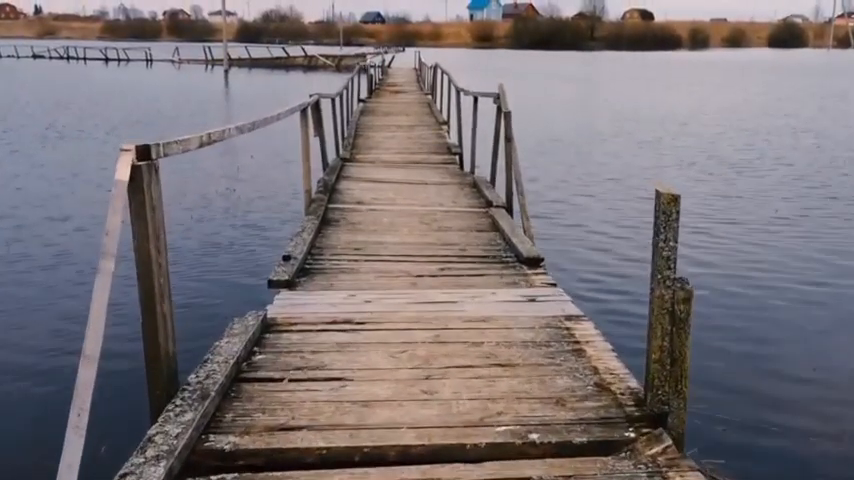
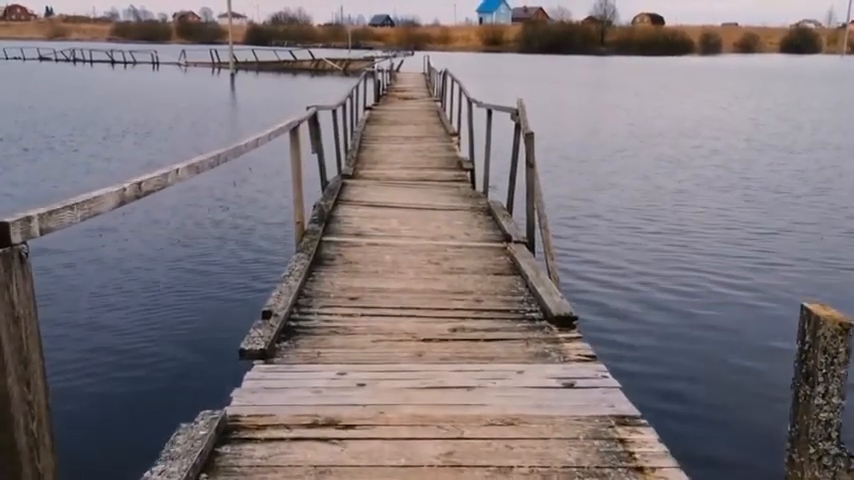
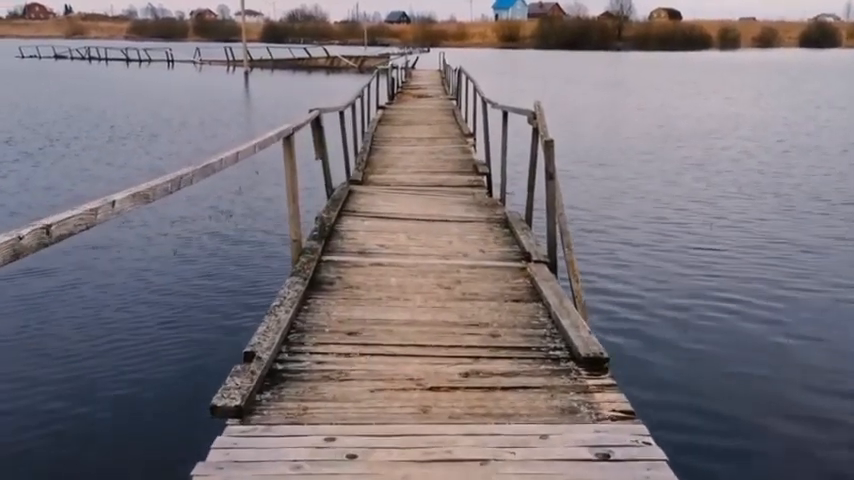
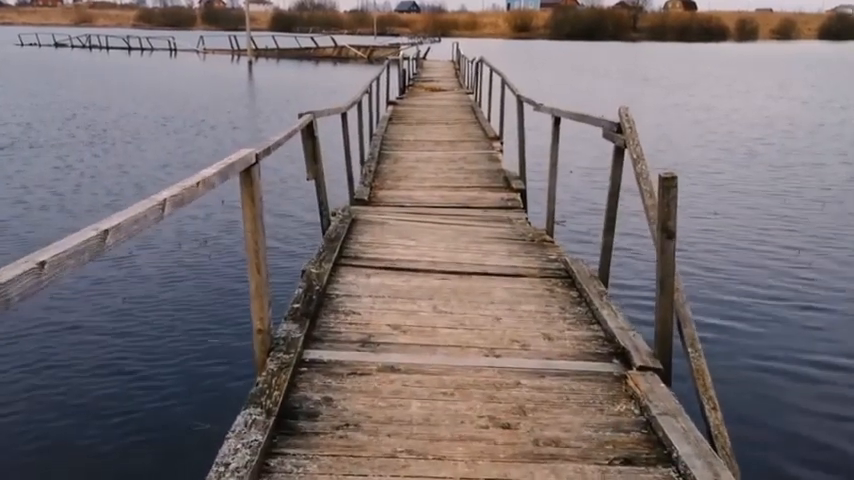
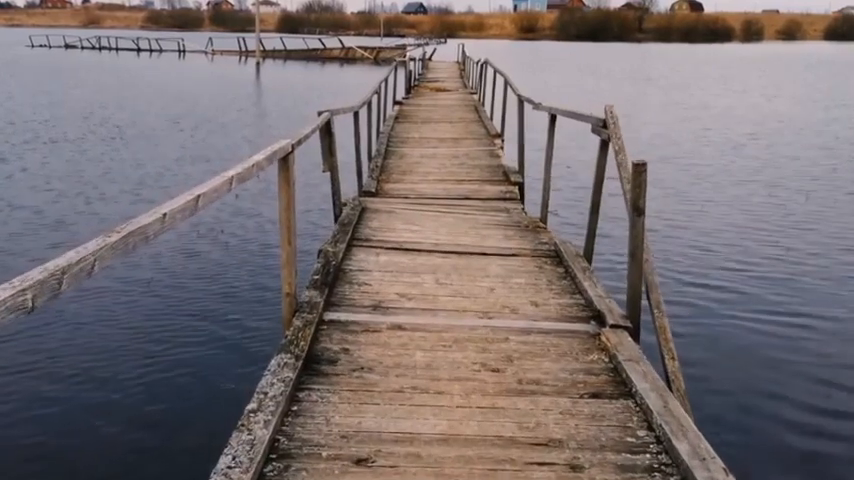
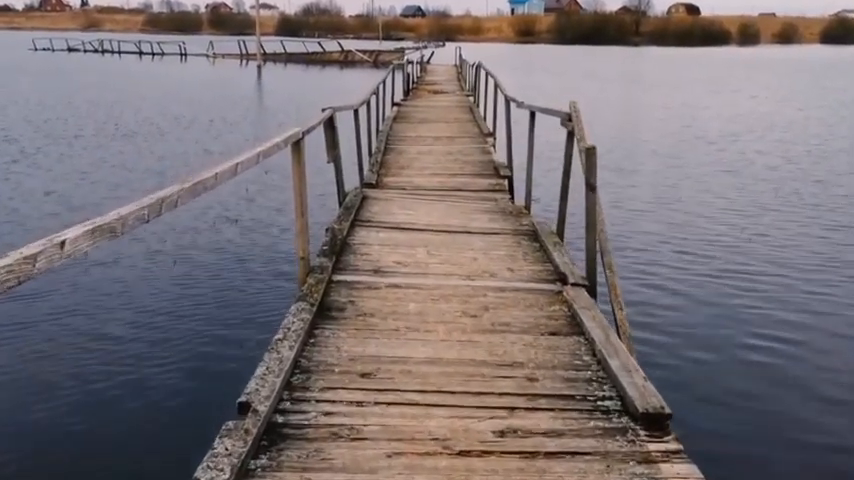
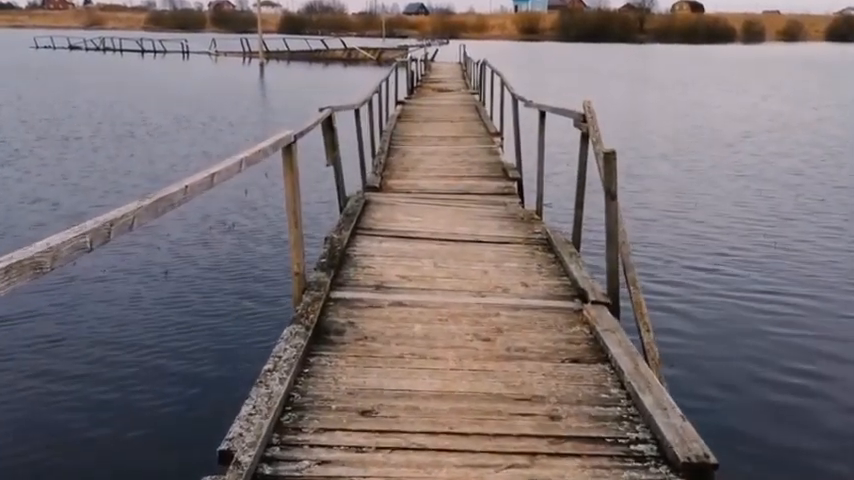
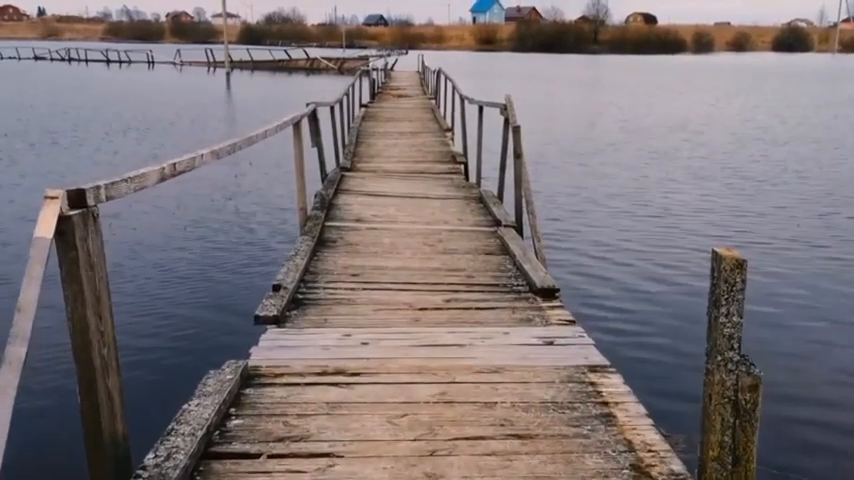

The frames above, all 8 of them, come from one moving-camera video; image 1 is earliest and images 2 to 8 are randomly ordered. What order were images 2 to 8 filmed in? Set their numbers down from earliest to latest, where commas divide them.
8, 2, 3, 6, 7, 5, 4
